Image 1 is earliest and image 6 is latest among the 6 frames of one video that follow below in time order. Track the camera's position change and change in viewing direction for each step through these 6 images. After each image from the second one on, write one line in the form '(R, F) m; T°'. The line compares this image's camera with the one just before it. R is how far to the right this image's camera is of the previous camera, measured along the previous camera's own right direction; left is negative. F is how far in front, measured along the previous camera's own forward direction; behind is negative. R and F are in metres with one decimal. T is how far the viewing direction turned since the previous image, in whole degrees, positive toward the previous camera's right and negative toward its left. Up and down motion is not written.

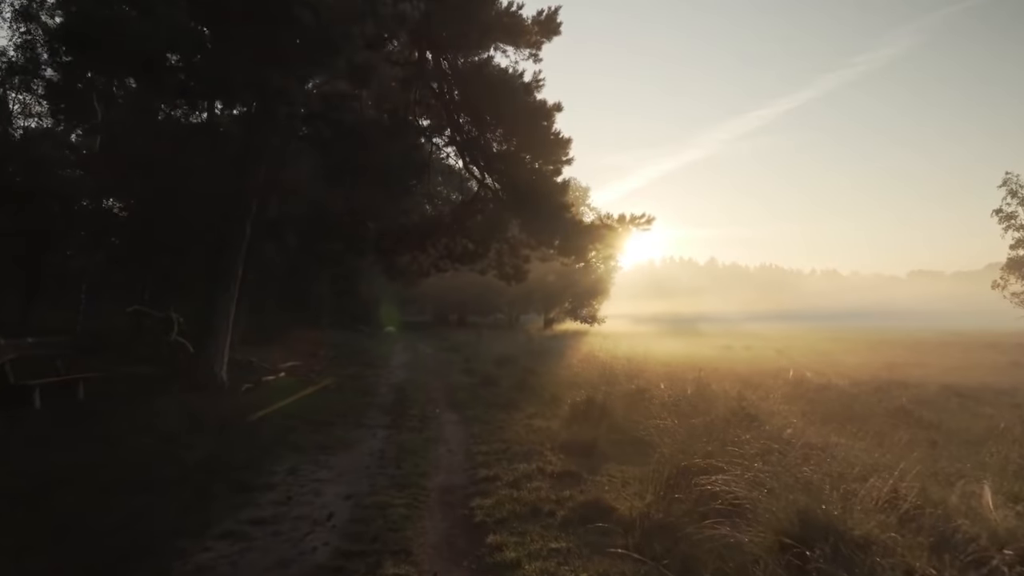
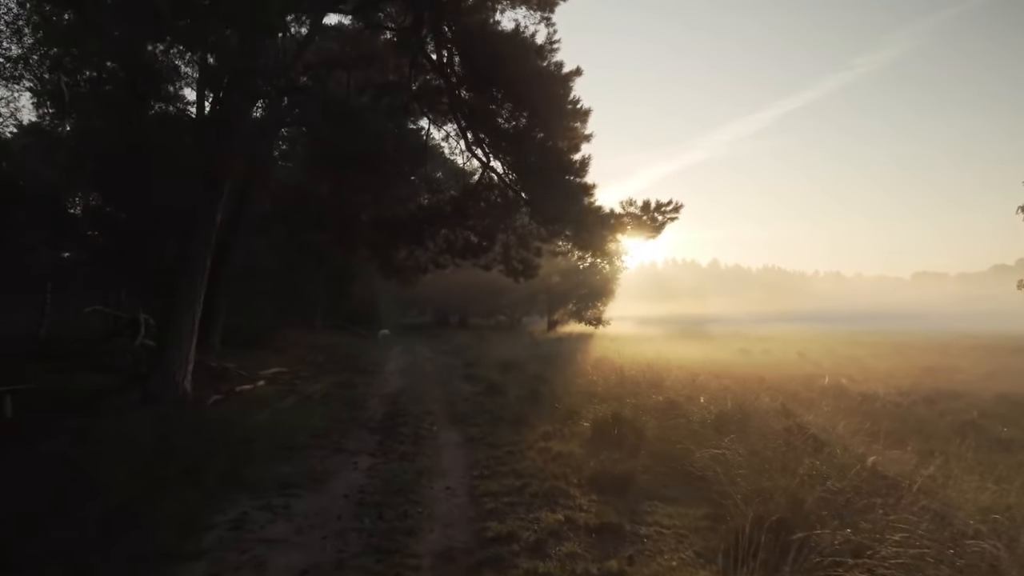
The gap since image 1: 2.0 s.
(-0.2, +1.9) m; 0°
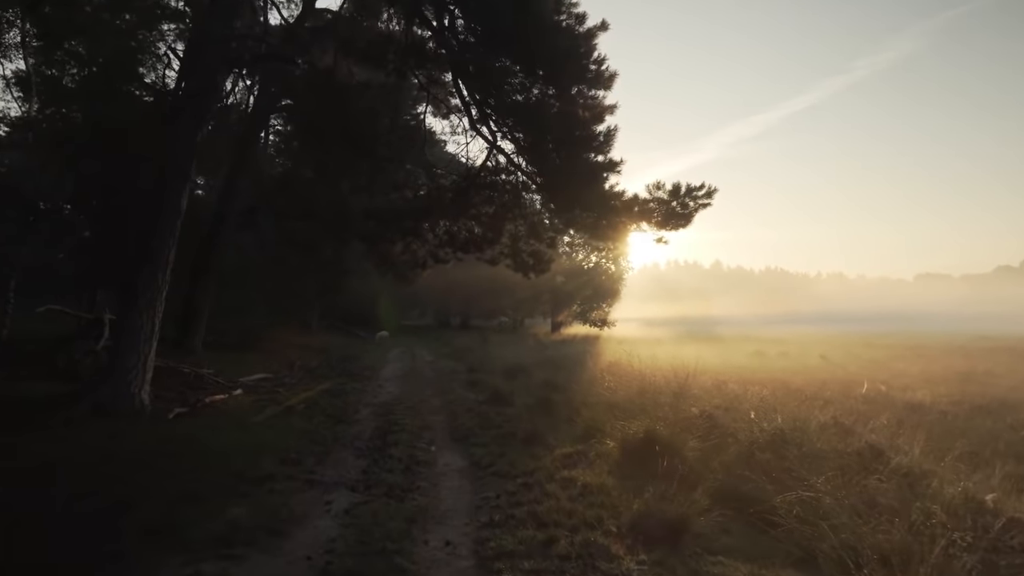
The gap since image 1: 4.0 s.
(-0.2, +1.7) m; 0°
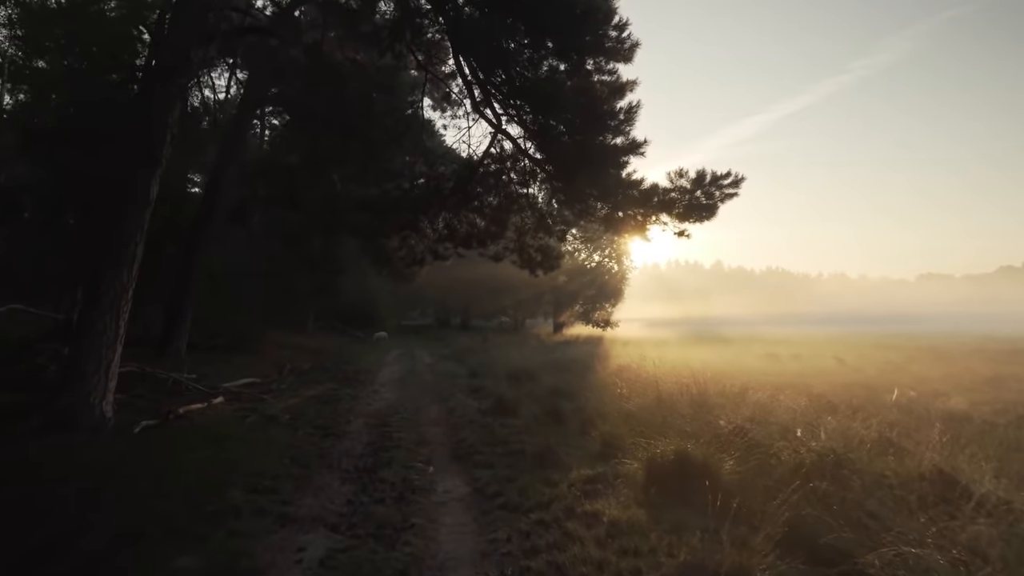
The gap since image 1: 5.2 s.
(-0.1, +1.2) m; 0°
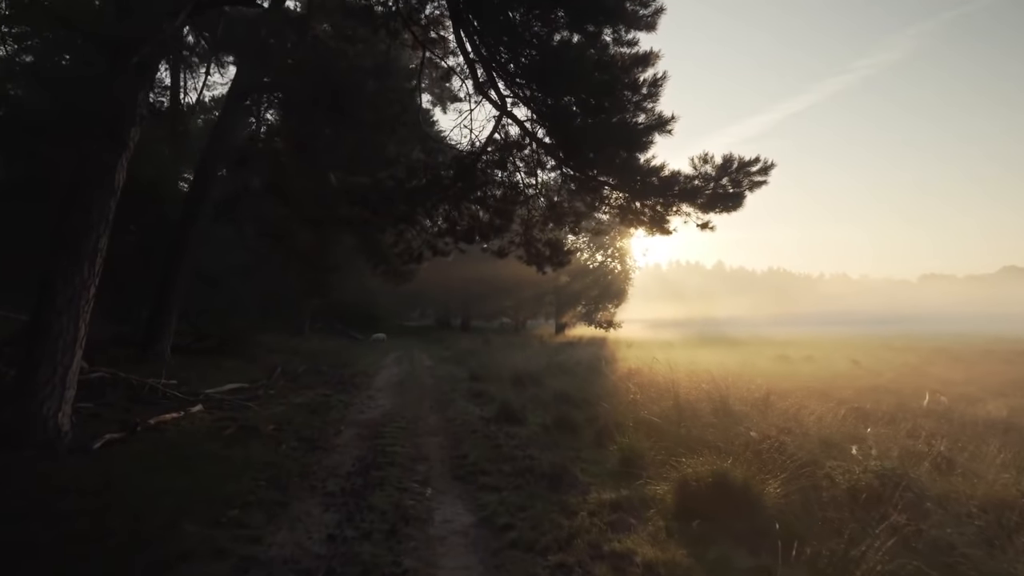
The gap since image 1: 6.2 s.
(-0.1, +1.0) m; 0°
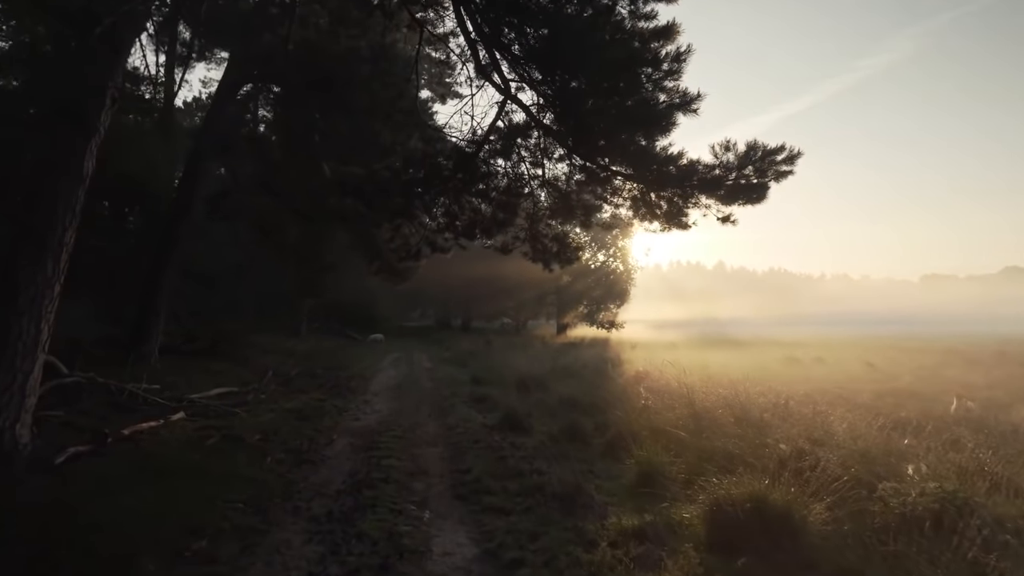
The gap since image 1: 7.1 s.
(-0.1, +0.8) m; 0°
